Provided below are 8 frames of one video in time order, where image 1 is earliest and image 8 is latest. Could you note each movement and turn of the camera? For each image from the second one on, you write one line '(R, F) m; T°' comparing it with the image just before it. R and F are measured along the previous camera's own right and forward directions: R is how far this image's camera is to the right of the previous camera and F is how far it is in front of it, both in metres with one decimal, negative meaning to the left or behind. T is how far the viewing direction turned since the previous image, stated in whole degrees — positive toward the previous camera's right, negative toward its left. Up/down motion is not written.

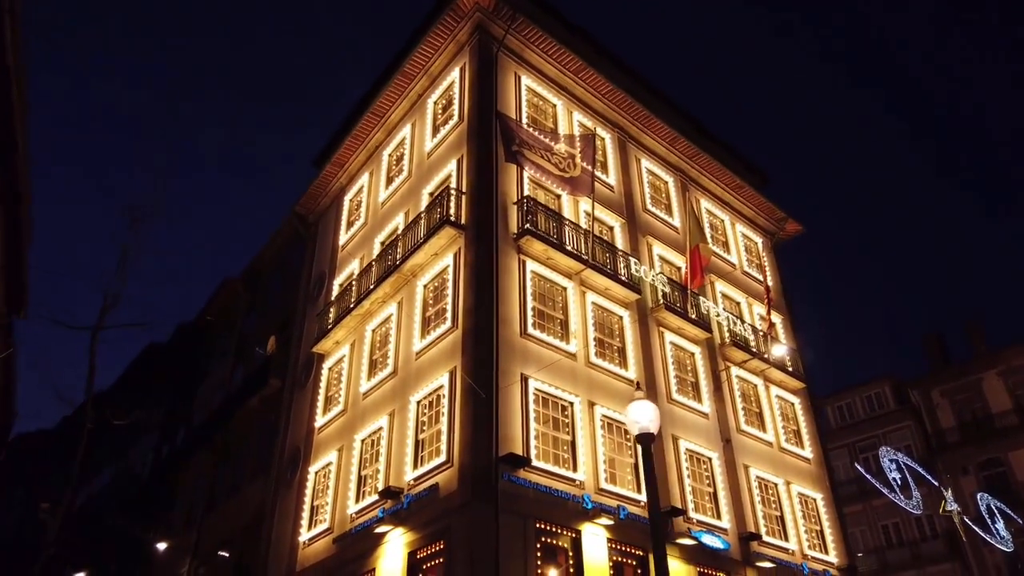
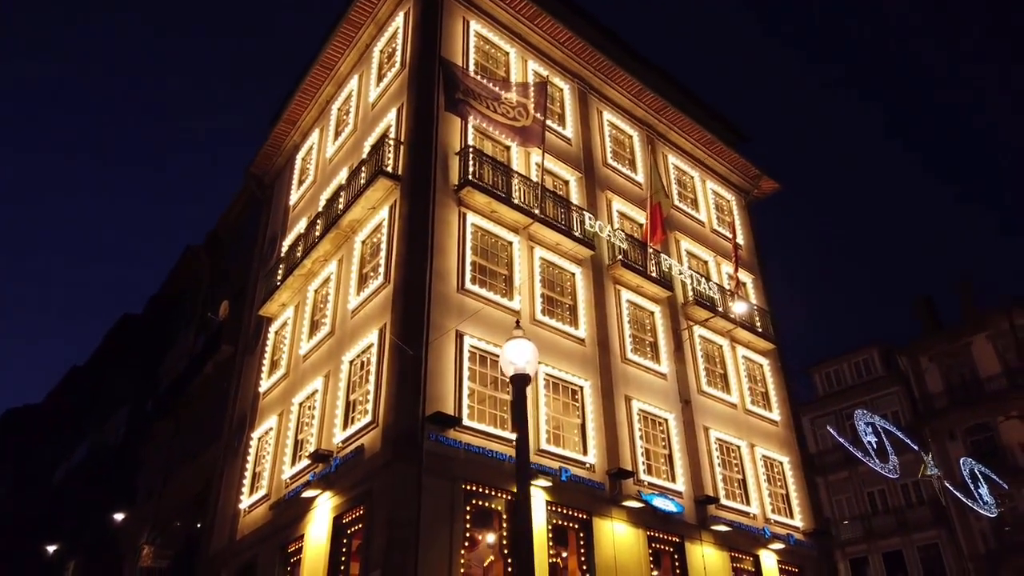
(+1.7, +1.0) m; 0°
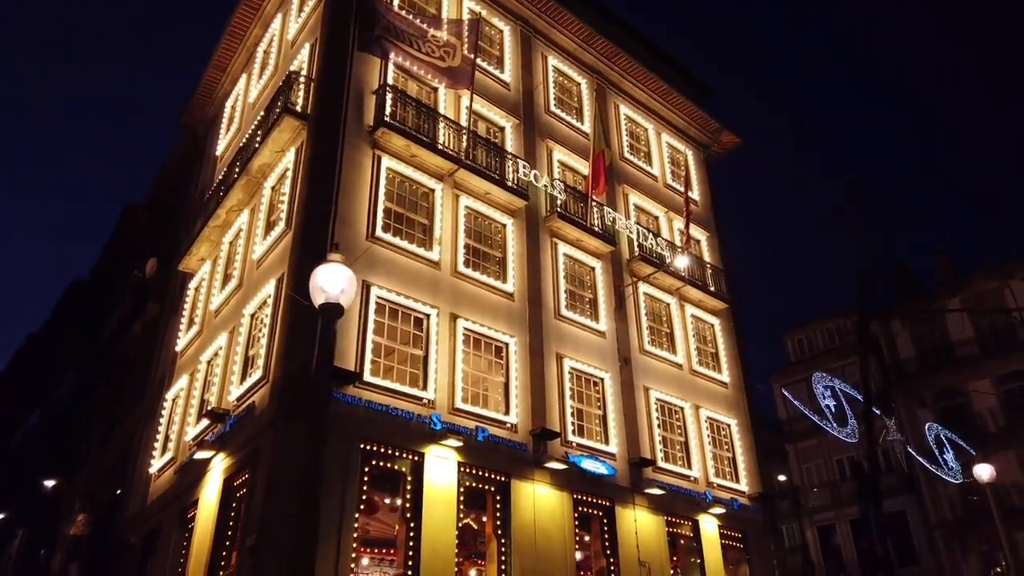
(+1.8, +1.2) m; +1°
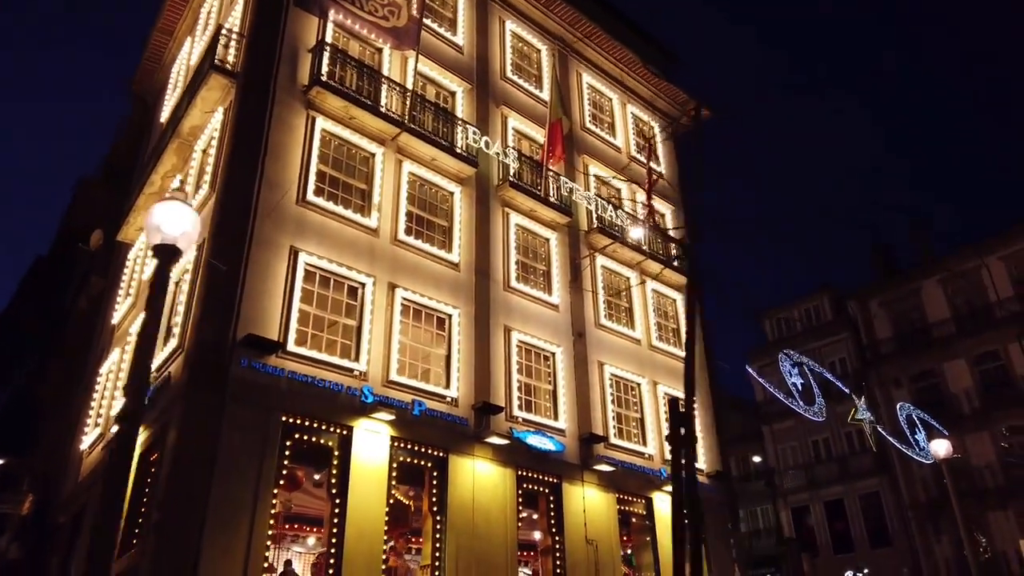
(+1.2, +0.7) m; +1°
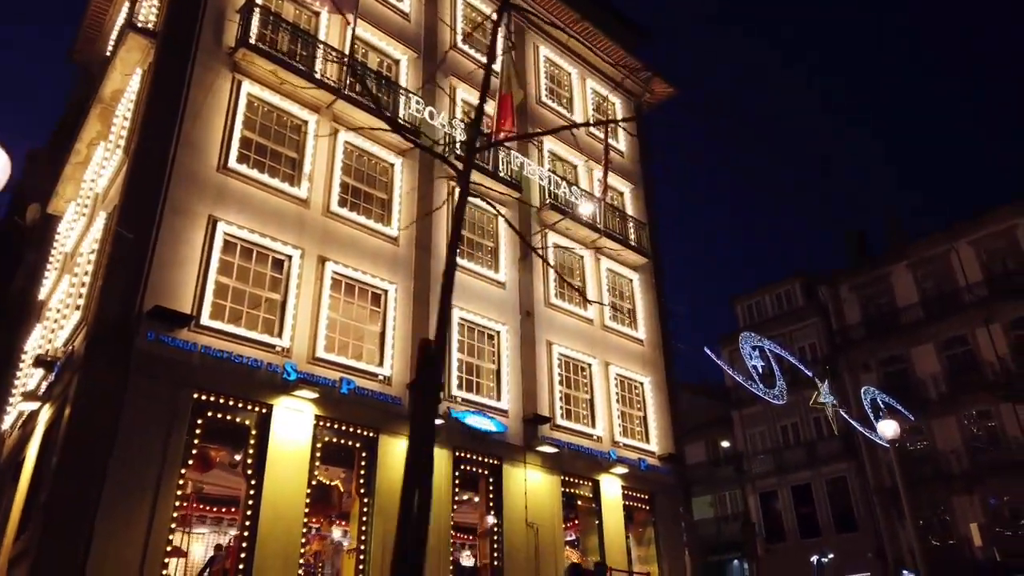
(+1.1, +0.6) m; +1°
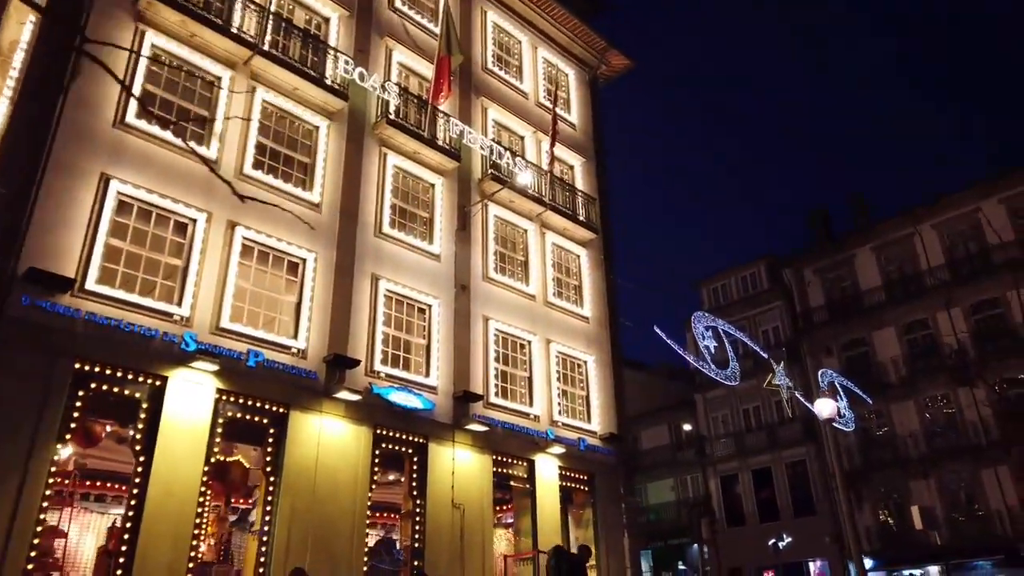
(+1.2, +0.8) m; +1°
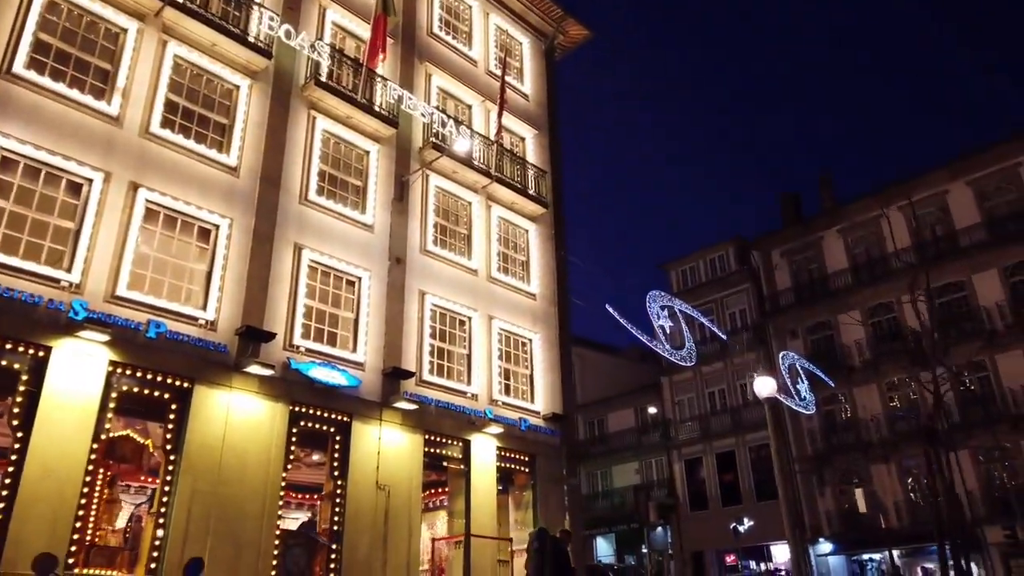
(+1.2, +0.8) m; +1°
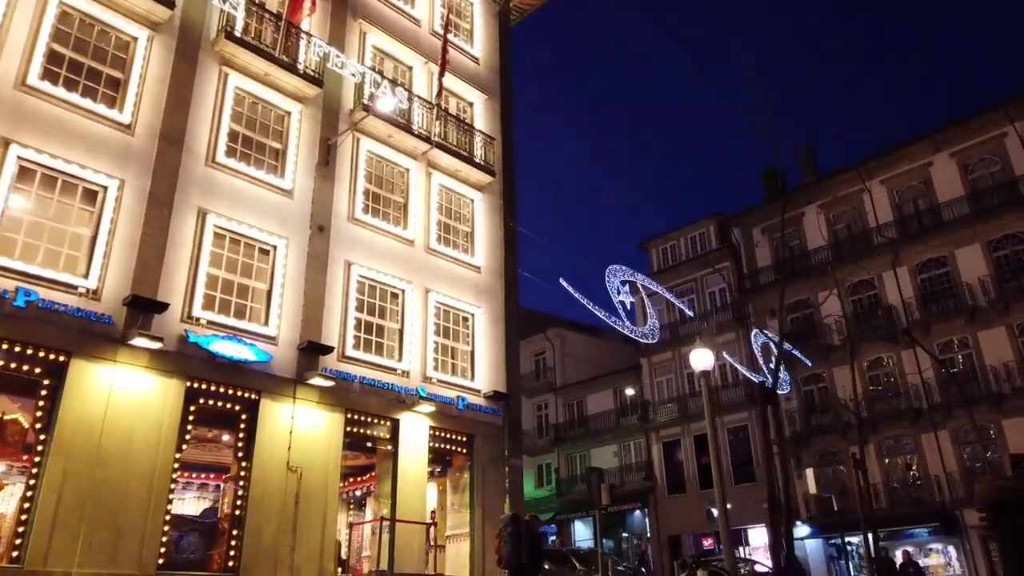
(+1.6, +1.1) m; 0°
